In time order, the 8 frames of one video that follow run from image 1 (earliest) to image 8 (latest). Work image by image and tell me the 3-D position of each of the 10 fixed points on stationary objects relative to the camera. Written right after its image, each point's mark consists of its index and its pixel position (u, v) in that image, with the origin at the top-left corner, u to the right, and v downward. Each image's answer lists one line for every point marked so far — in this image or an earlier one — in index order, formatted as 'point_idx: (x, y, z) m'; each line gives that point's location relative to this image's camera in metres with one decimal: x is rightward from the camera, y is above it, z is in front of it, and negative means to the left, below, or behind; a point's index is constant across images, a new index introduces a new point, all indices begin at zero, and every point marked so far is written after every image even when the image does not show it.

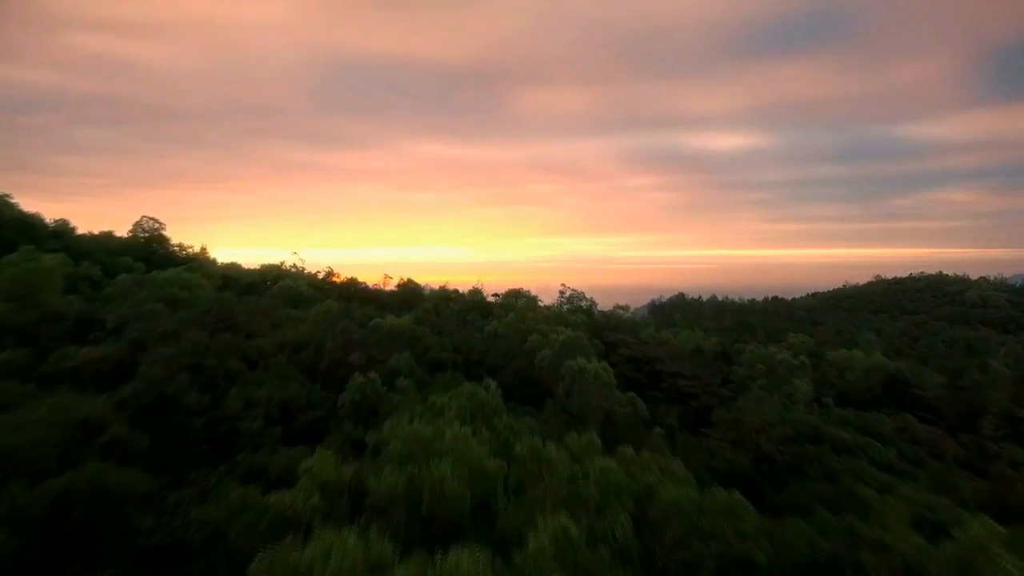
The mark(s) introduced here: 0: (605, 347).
0: (+1.6, -1.0, +11.5) m
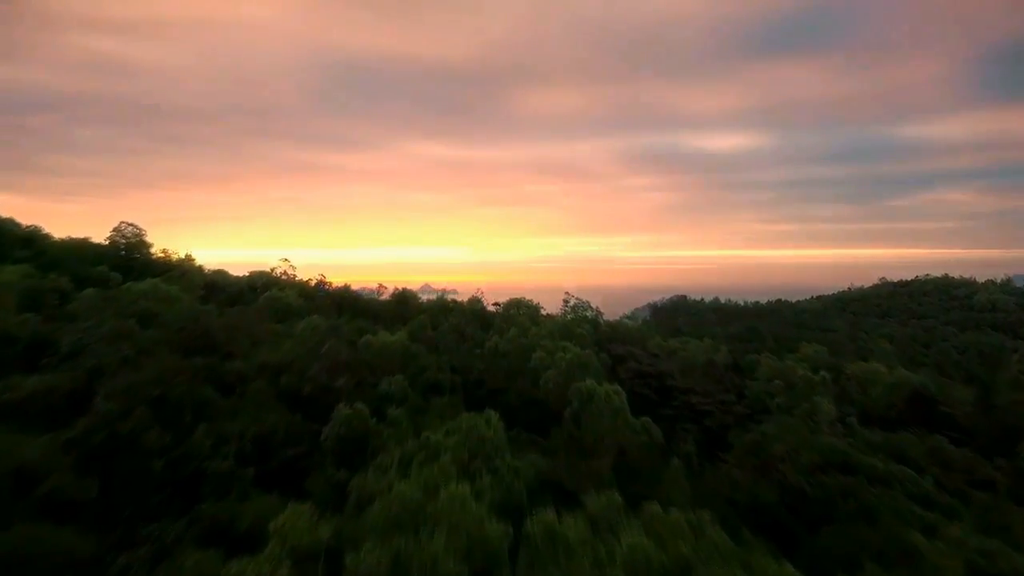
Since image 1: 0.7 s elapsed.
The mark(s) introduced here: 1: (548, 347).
0: (+1.6, -1.2, +10.9) m
1: (+0.4, -0.7, +8.1) m
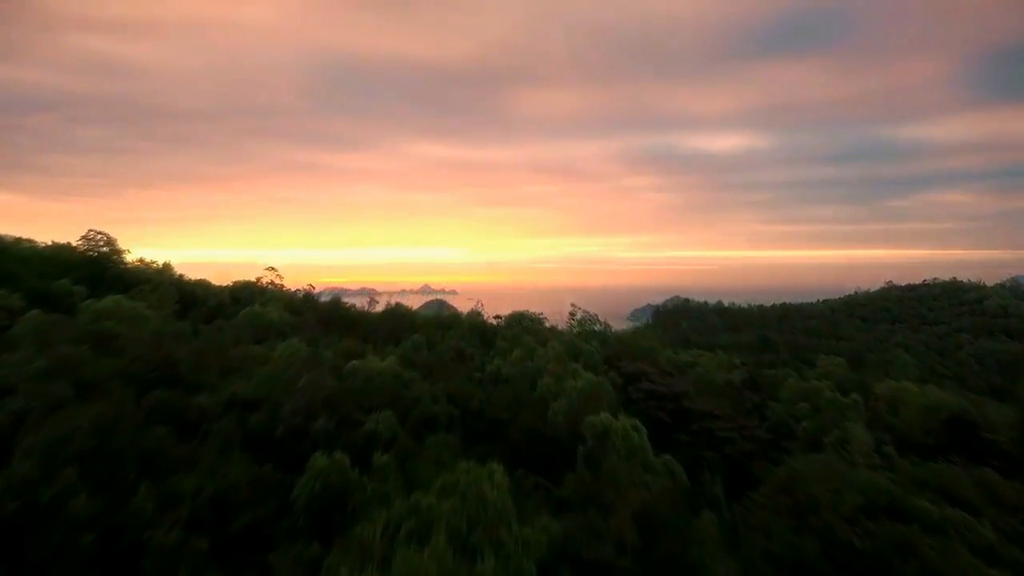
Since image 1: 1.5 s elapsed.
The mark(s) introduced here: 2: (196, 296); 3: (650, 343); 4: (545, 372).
0: (+1.7, -1.4, +10.0) m
1: (+0.5, -0.9, +7.3) m
2: (-4.9, -0.1, +10.2) m
3: (+3.1, -1.3, +14.9) m
4: (+0.4, -0.9, +7.3) m
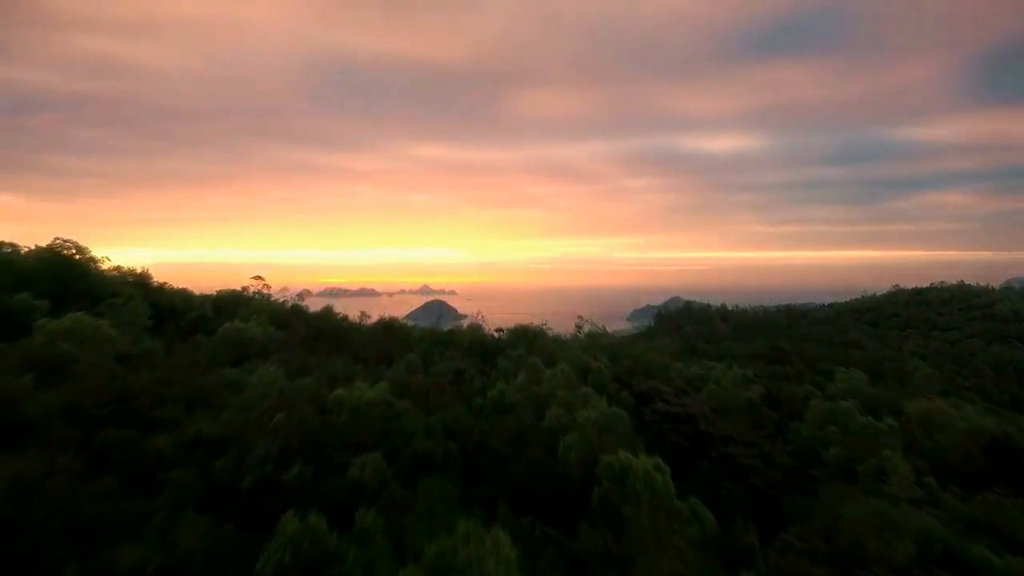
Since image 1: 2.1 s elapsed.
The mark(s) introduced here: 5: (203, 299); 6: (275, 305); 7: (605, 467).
0: (+1.7, -1.6, +9.3) m
1: (+0.5, -1.1, +6.5) m
2: (-4.8, -0.3, +9.5) m
3: (+3.2, -1.5, +14.2) m
4: (+0.4, -1.1, +6.6) m
5: (-4.9, -0.2, +10.6) m
6: (-3.8, -0.3, +10.6) m
7: (+0.8, -1.5, +5.4) m
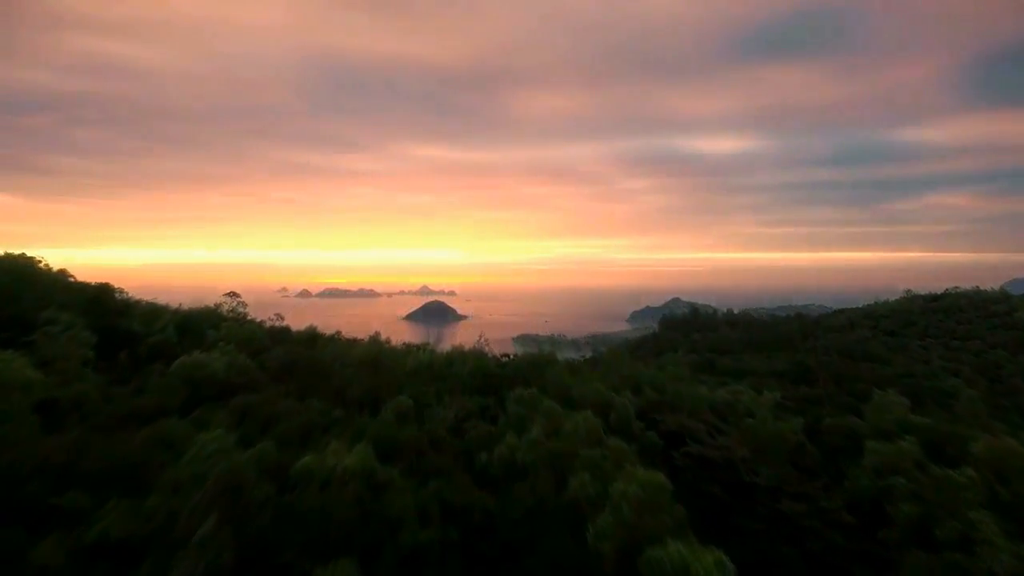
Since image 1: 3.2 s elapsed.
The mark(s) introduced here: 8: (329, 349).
0: (+1.8, -1.8, +8.0) m
1: (+0.6, -1.4, +5.3) m
2: (-4.7, -0.6, +8.2) m
3: (+3.3, -1.8, +12.9) m
4: (+0.5, -1.4, +5.3) m
5: (-4.8, -0.4, +9.3) m
6: (-3.7, -0.6, +9.3) m
7: (+0.9, -1.7, +4.1) m
8: (-2.4, -0.8, +8.6) m
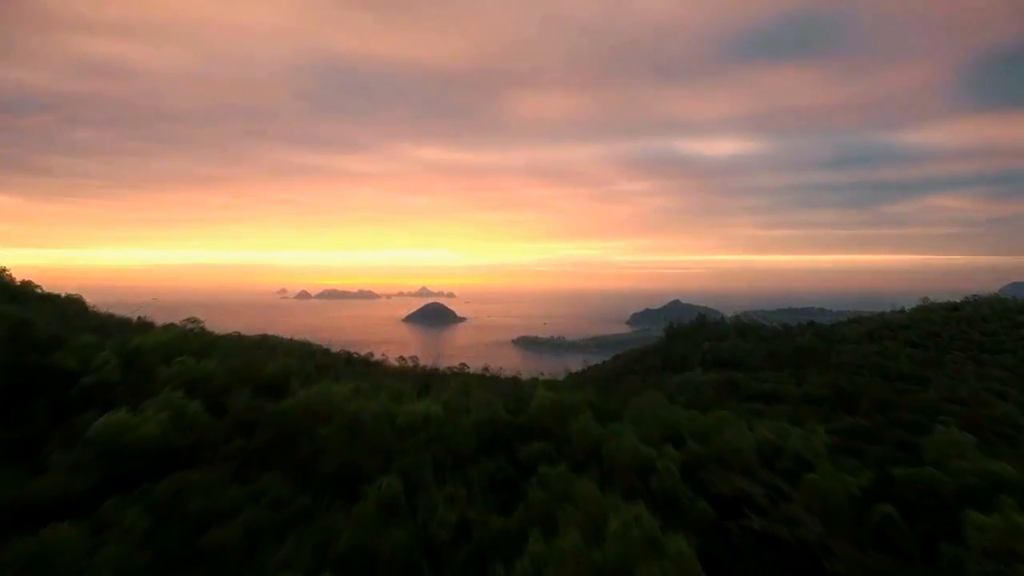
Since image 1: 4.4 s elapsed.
0: (+2.0, -2.2, +6.4) m
1: (+0.8, -1.7, +3.7) m
2: (-4.6, -0.9, +6.6) m
3: (+3.4, -2.1, +11.3) m
4: (+0.7, -1.7, +3.7) m
5: (-4.7, -0.8, +7.7) m
6: (-3.5, -0.9, +7.7) m
7: (+1.0, -2.0, +2.5) m
8: (-2.2, -1.1, +7.0) m
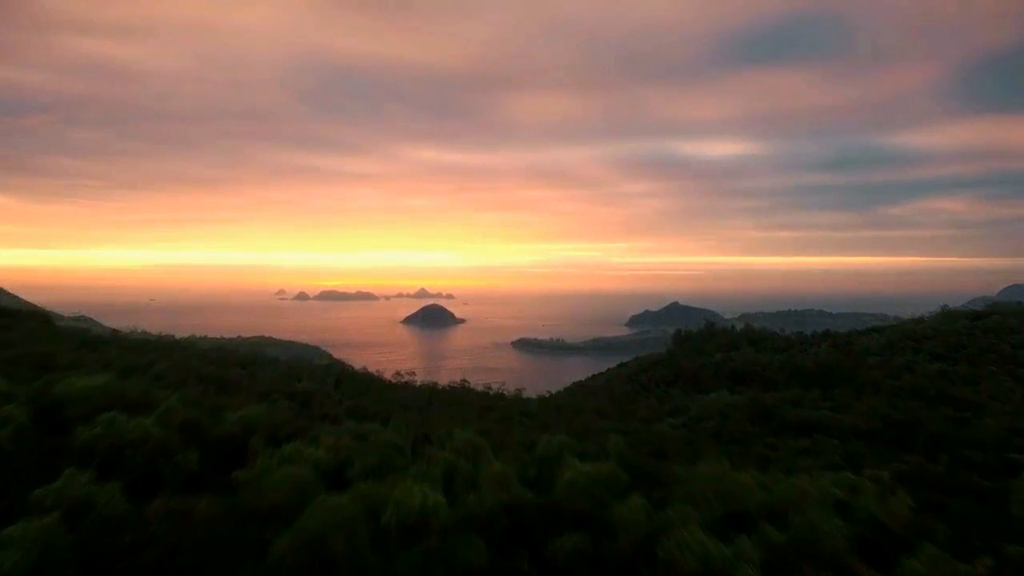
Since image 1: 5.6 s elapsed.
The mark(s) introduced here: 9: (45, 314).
0: (+2.2, -2.5, +4.7) m
1: (+1.0, -2.0, +2.0) m
2: (-4.4, -1.2, +4.9) m
3: (+3.6, -2.4, +9.6) m
4: (+0.9, -2.0, +2.0) m
5: (-4.5, -1.1, +6.0) m
6: (-3.3, -1.2, +6.0) m
7: (+1.2, -2.4, +0.8) m
8: (-2.0, -1.4, +5.3) m
9: (-12.5, -0.7, +17.7) m
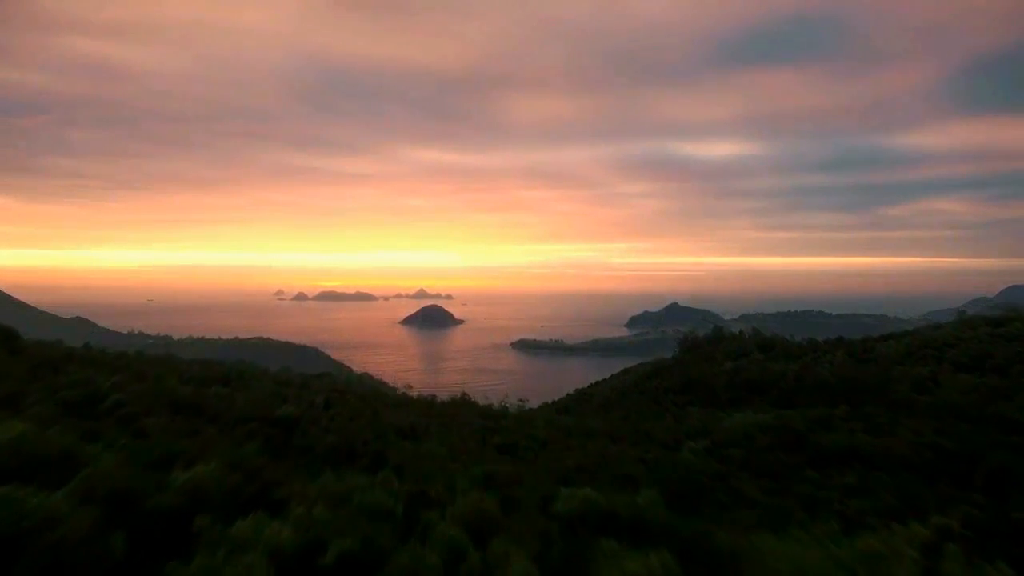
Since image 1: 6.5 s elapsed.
0: (+2.3, -2.8, +3.3) m
1: (+1.1, -2.3, +0.6) m
2: (-4.2, -1.5, +3.5) m
3: (+3.8, -2.7, +8.2) m
4: (+1.0, -2.3, +0.6) m
5: (-4.3, -1.3, +4.6) m
6: (-3.2, -1.5, +4.6) m
7: (+1.4, -2.6, -0.6) m
8: (-1.9, -1.7, +3.9) m
9: (-12.3, -1.0, +16.3) m
